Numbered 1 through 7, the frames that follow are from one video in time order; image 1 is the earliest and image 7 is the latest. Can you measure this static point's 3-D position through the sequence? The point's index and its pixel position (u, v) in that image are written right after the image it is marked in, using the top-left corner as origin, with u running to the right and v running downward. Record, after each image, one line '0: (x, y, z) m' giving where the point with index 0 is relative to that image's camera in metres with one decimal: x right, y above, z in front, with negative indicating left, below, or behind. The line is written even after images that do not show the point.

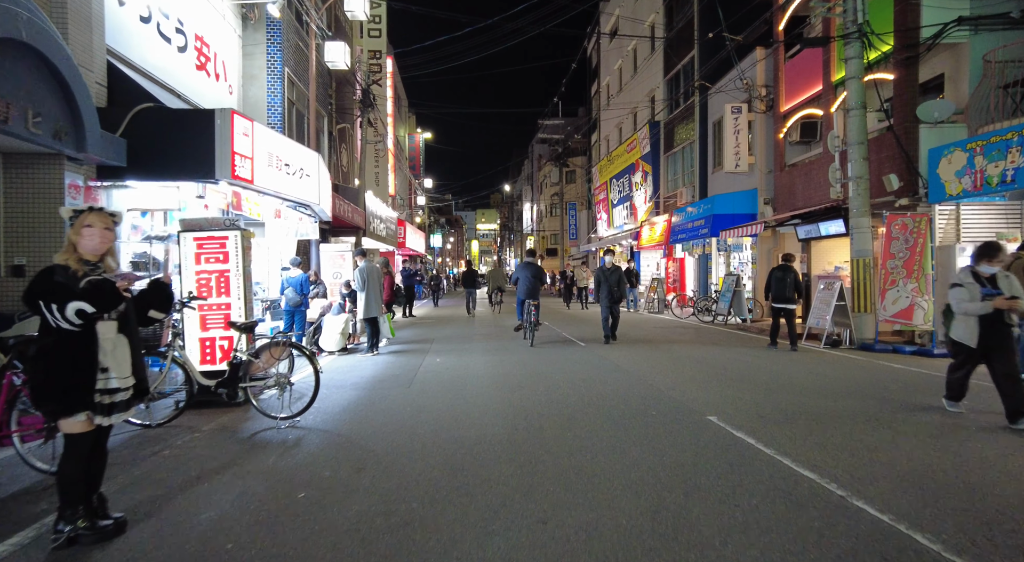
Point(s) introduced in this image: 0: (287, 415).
0: (-2.2, -1.3, +6.0) m
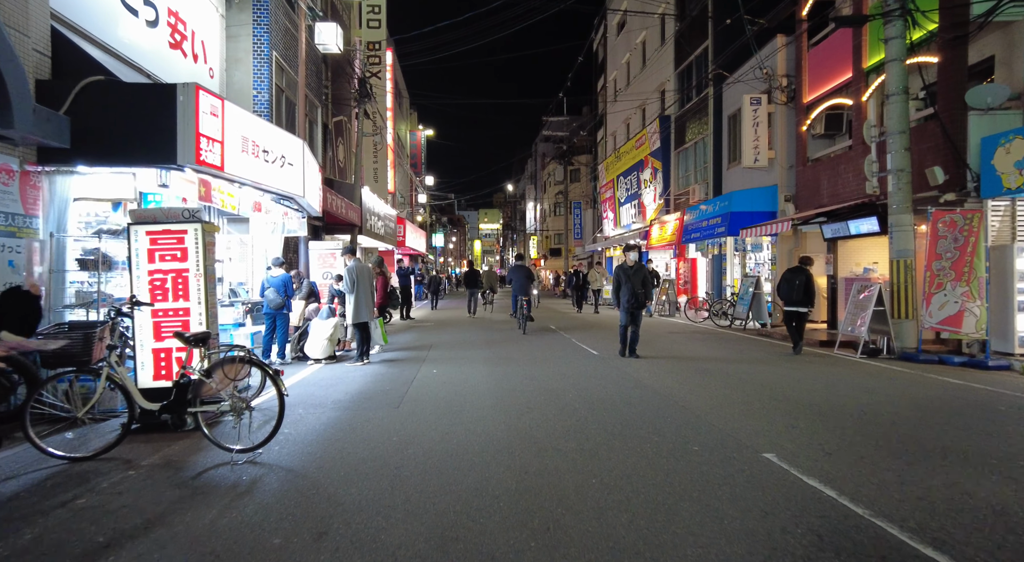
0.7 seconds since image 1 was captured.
0: (-2.1, -1.3, +4.9) m
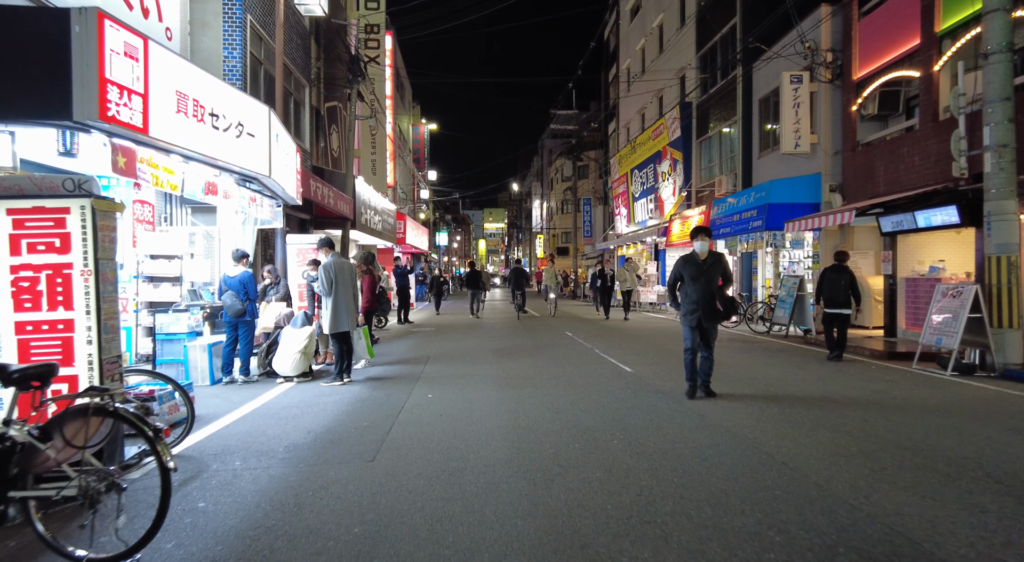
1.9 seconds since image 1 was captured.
0: (-2.0, -1.3, +3.0) m
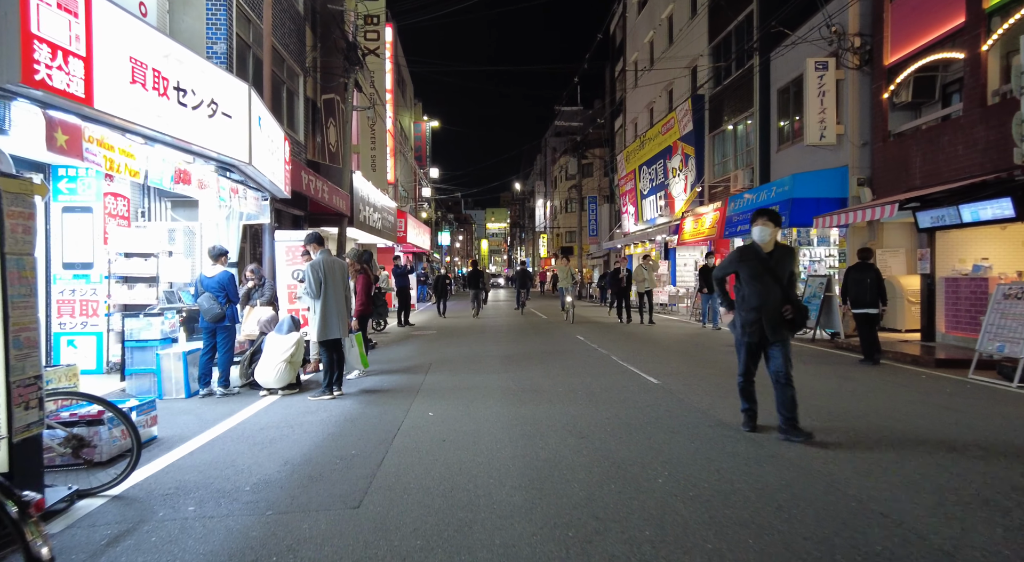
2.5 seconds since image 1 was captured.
0: (-1.8, -1.3, +2.0) m
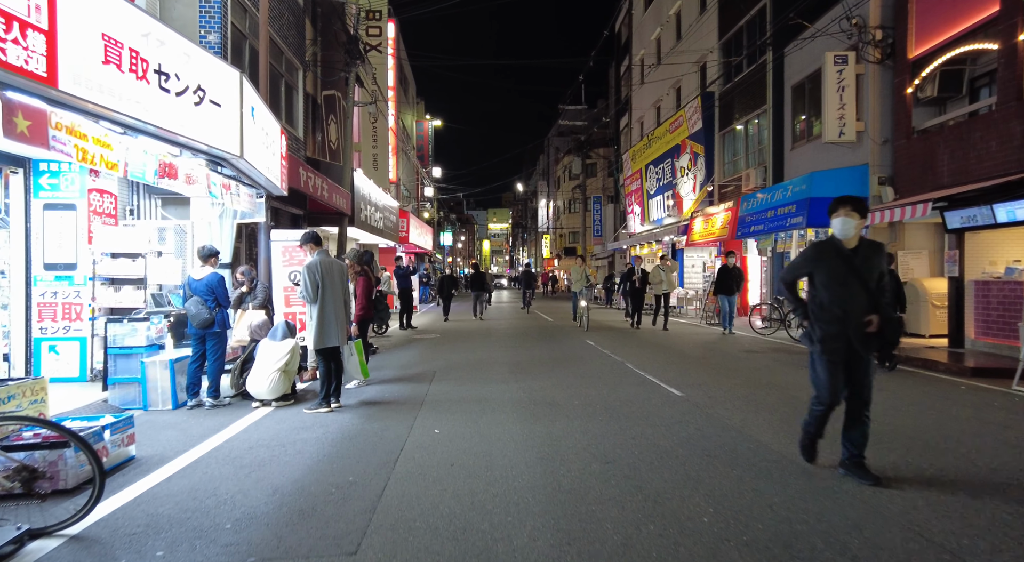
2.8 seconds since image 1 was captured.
0: (-1.7, -1.3, +1.5) m
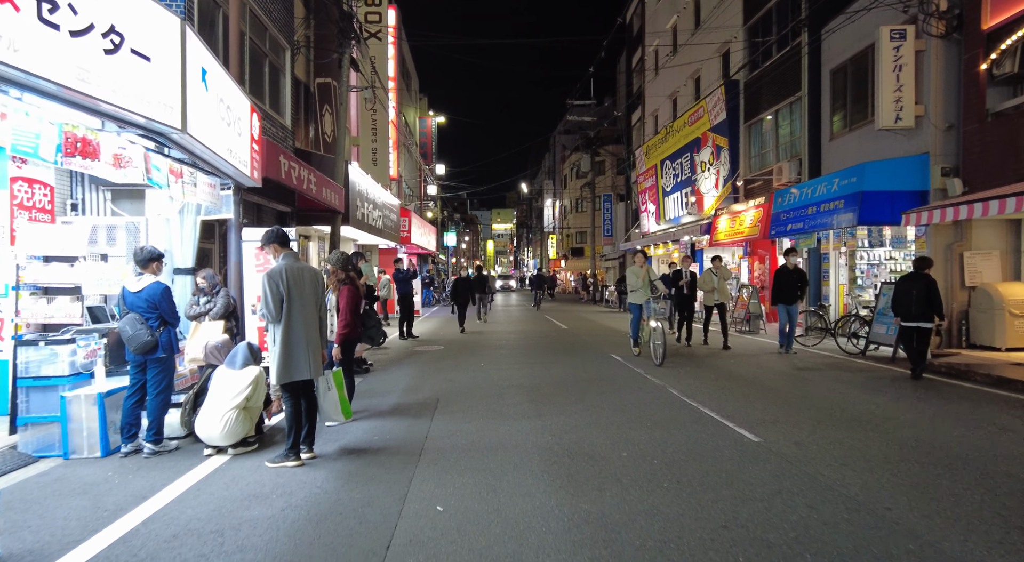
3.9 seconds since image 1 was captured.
0: (-1.5, -1.5, -0.2) m
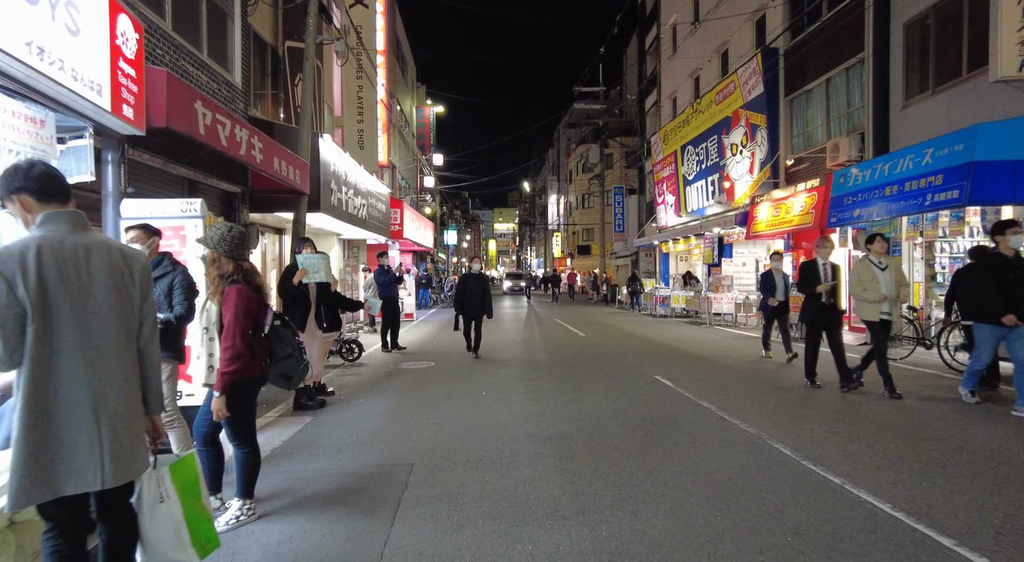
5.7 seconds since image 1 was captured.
0: (-1.4, -1.4, -3.1) m
